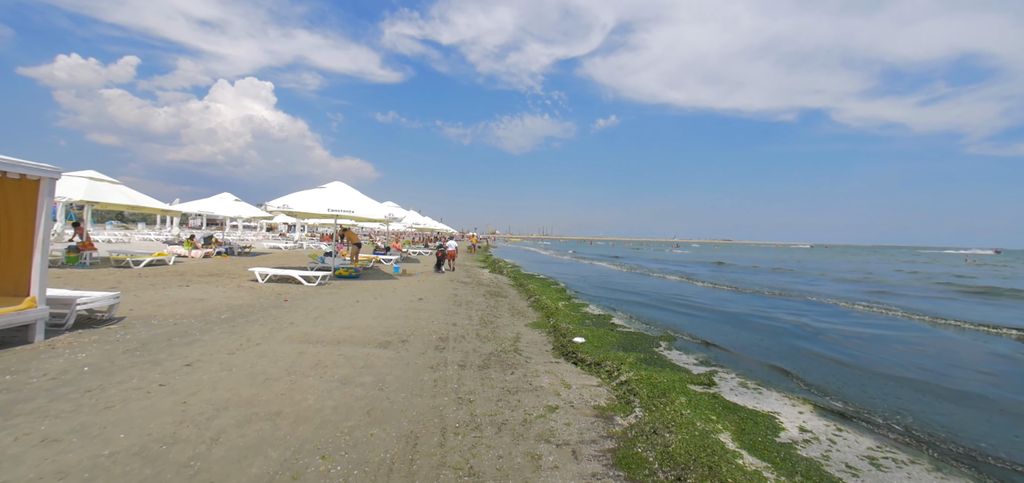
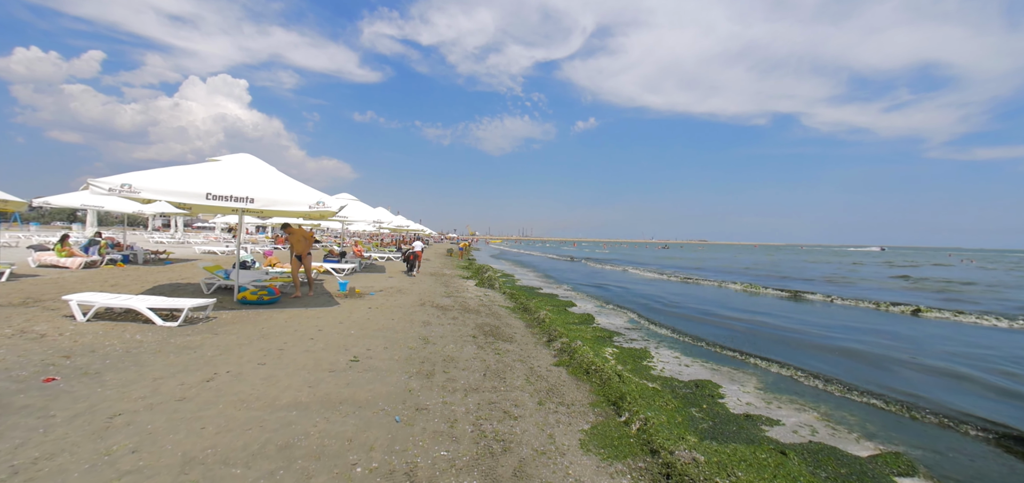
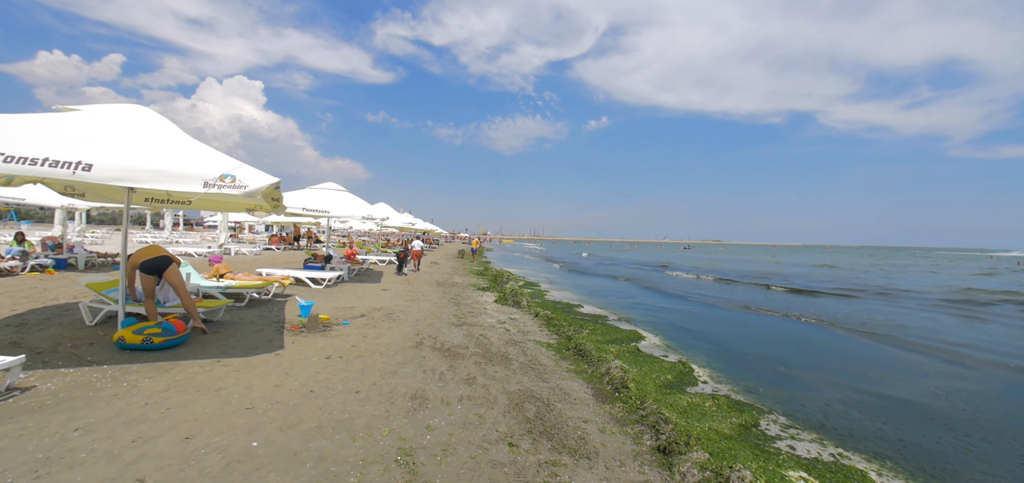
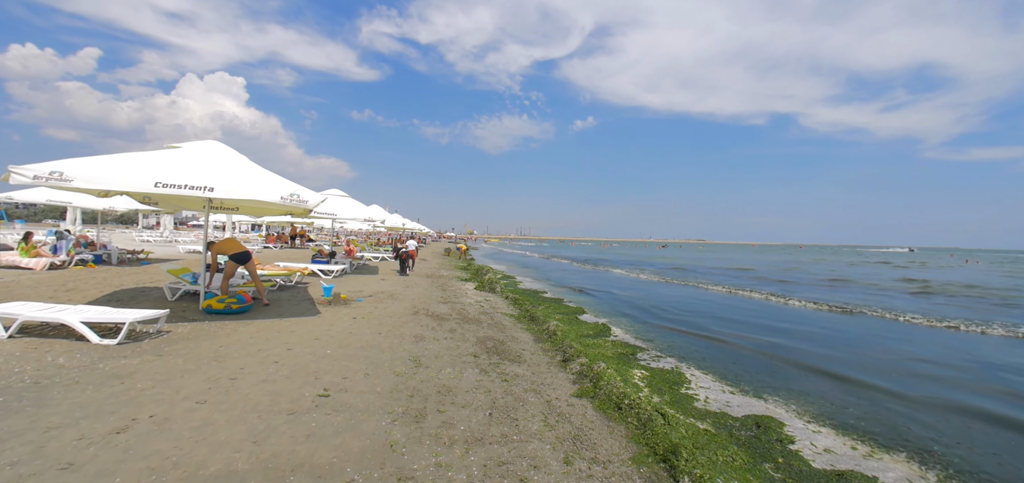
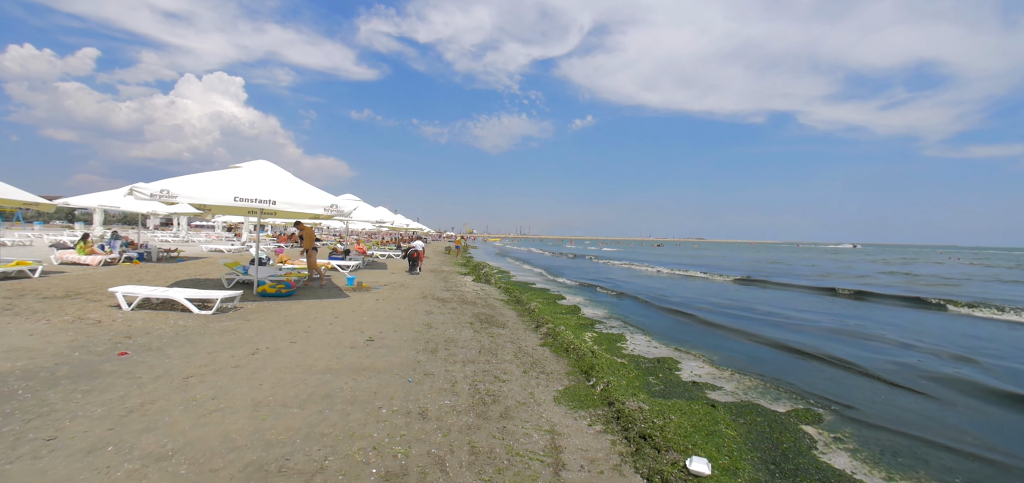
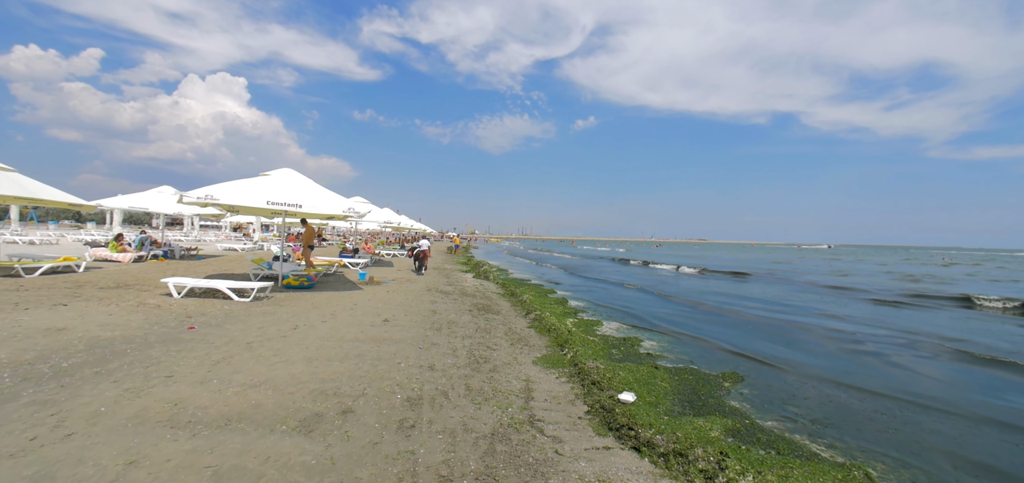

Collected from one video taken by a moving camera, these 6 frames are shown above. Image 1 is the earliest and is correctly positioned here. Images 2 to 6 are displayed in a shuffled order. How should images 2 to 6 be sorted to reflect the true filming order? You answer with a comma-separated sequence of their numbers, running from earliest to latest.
6, 5, 2, 4, 3
